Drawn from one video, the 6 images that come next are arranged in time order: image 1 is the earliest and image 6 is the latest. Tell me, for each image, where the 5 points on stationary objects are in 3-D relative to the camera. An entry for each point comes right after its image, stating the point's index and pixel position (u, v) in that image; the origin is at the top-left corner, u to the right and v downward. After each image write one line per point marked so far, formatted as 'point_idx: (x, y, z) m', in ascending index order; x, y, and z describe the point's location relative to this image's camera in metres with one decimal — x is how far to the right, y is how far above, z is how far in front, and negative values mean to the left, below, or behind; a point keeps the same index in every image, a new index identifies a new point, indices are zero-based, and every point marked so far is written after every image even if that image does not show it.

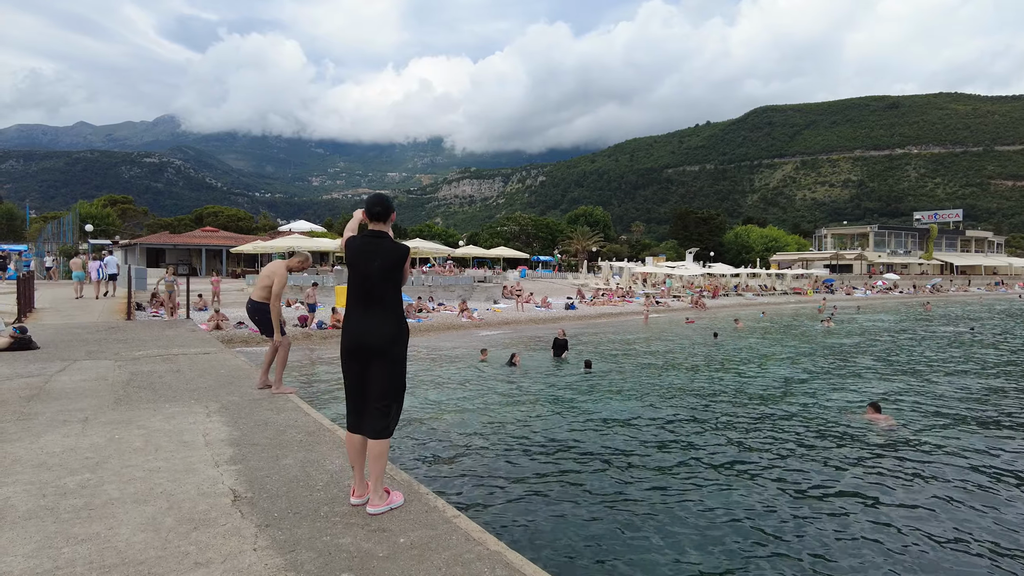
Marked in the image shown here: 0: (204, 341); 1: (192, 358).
0: (-4.9, -0.8, +10.3) m
1: (-3.9, -0.9, +8.0) m
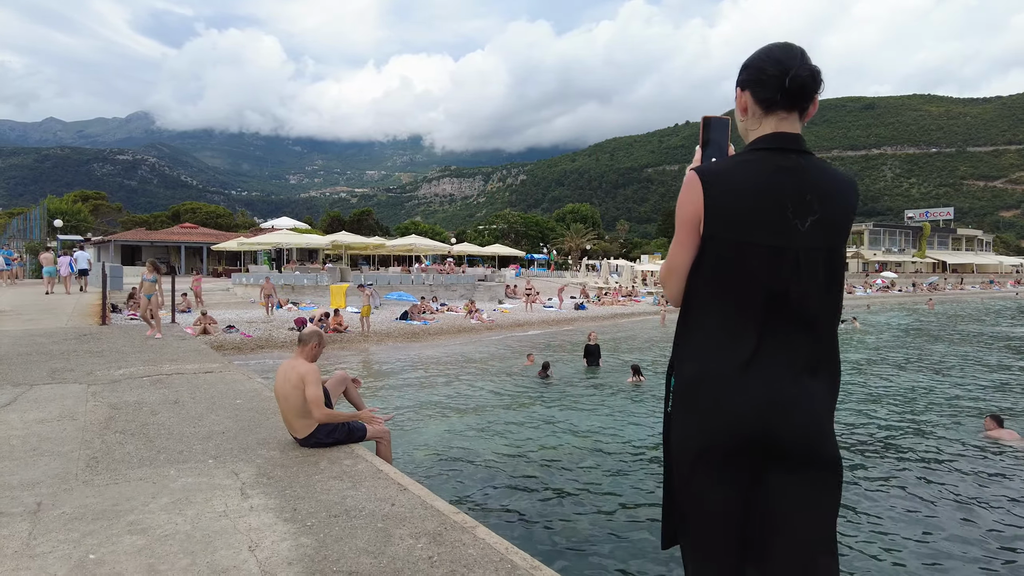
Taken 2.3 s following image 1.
0: (-4.0, -0.8, +8.3) m
1: (-3.0, -0.9, +6.0) m
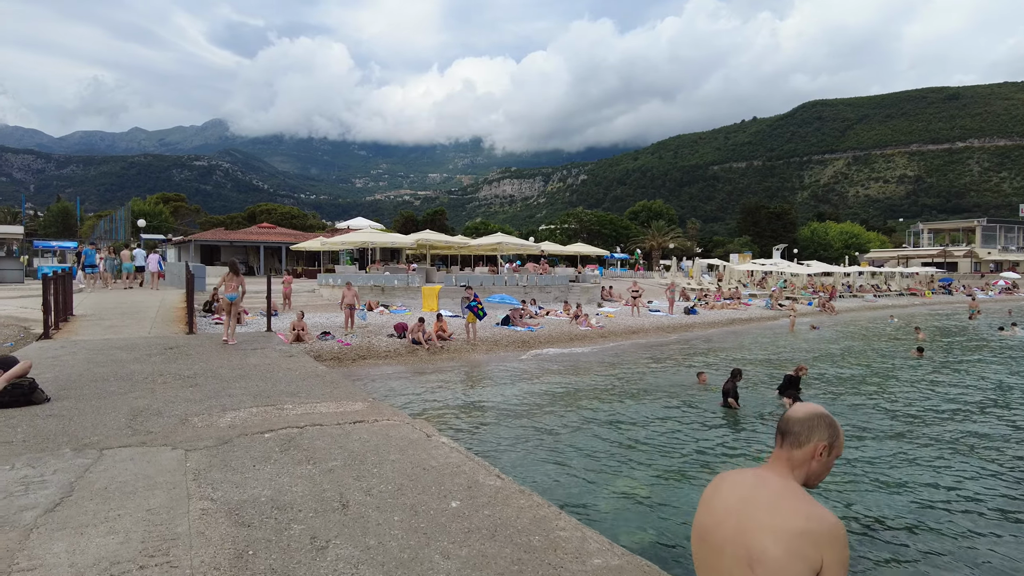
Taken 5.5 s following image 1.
0: (-1.8, -0.9, +6.2) m
1: (-1.0, -0.9, +3.8) m
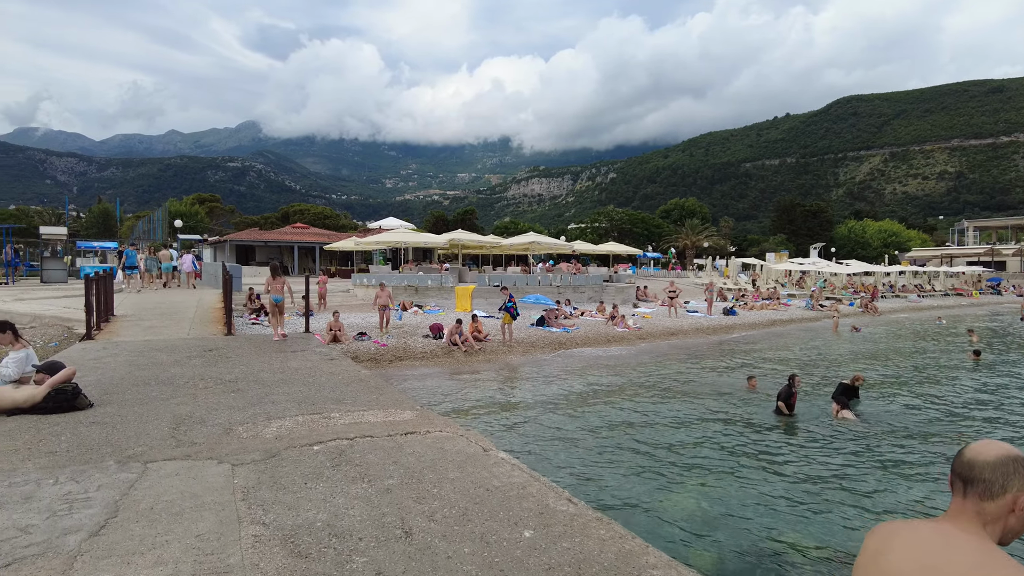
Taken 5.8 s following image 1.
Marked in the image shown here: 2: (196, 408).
0: (-1.4, -0.9, +6.0) m
1: (-0.6, -0.9, +3.6) m
2: (-2.4, -0.9, +4.8) m
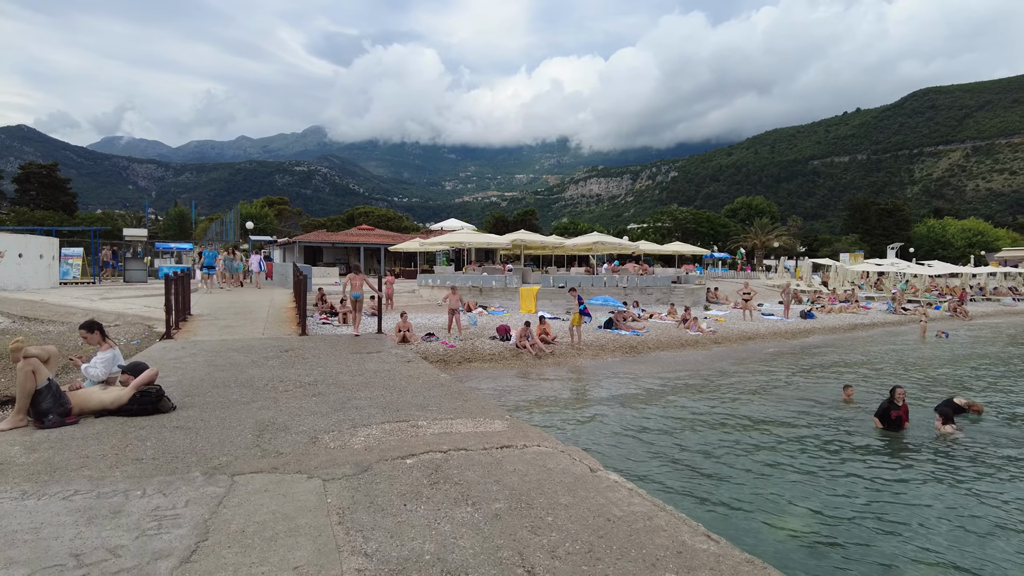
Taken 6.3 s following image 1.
0: (-0.6, -0.9, +5.7) m
1: (-0.1, -0.9, +3.2) m
2: (-1.7, -0.9, +4.6) m
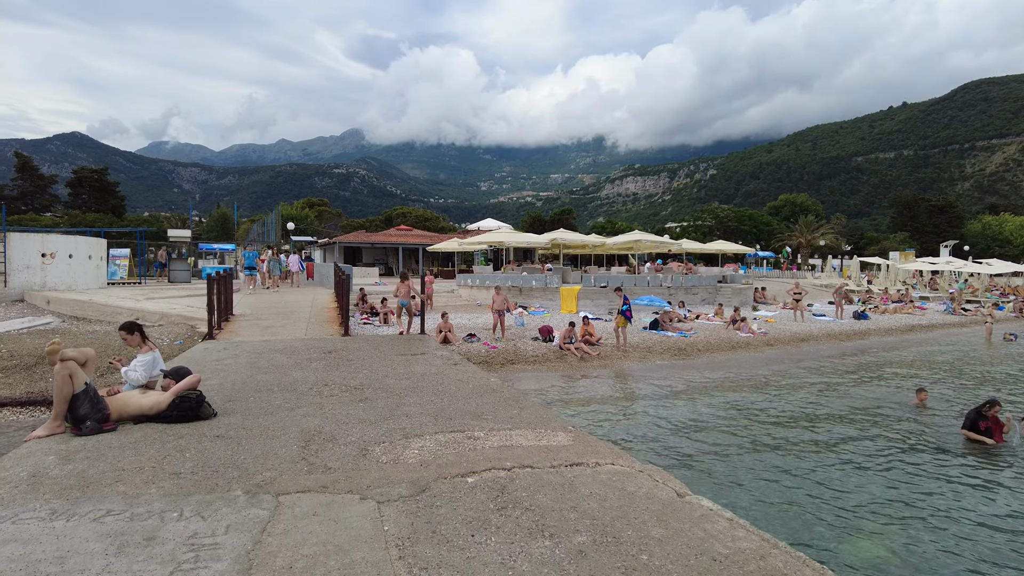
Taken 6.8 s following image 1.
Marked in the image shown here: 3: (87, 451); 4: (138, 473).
0: (-0.1, -0.9, +5.3) m
1: (+0.3, -0.9, +2.8) m
2: (-1.3, -0.9, +4.3) m
3: (-2.4, -0.9, +3.6) m
4: (-1.9, -0.9, +3.2) m
